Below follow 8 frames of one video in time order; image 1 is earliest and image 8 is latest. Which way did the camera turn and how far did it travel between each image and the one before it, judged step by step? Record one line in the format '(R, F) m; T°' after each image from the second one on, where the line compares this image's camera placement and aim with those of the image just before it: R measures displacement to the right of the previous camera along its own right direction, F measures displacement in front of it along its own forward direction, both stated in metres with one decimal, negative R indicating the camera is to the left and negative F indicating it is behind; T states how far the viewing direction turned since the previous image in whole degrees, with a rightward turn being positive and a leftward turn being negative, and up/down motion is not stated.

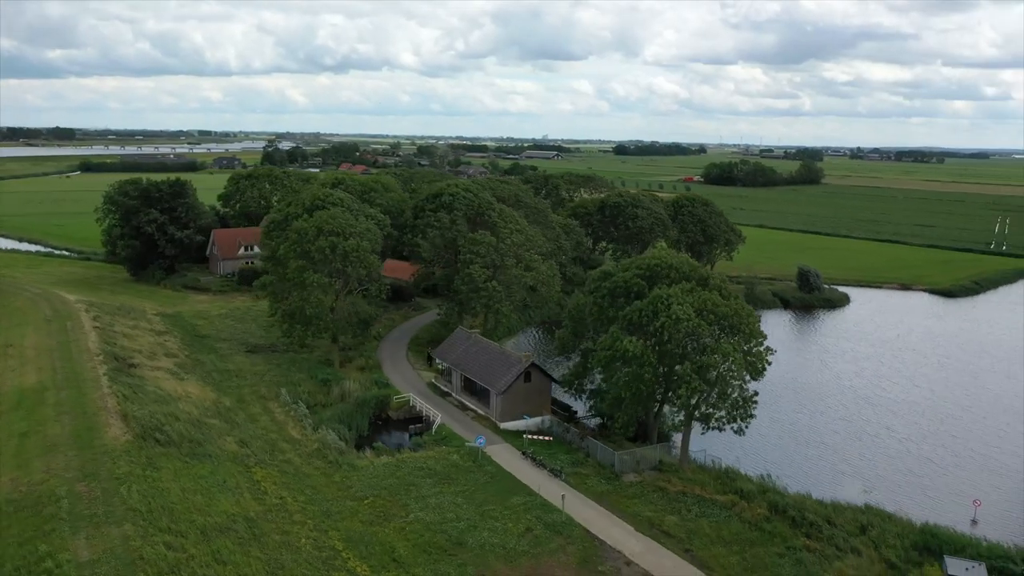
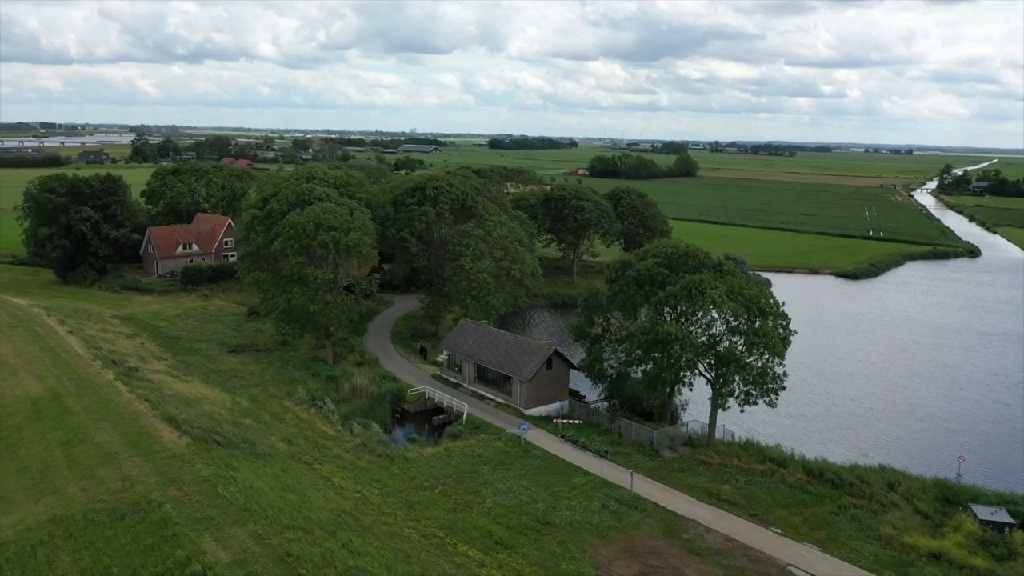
(-5.6, -0.4) m; +9°
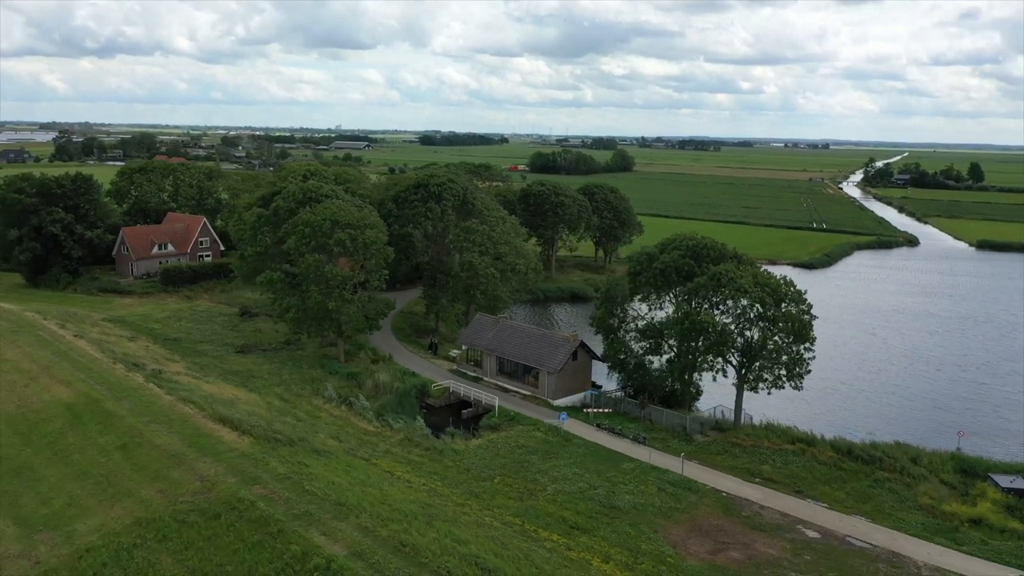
(-3.7, -0.4) m; +5°
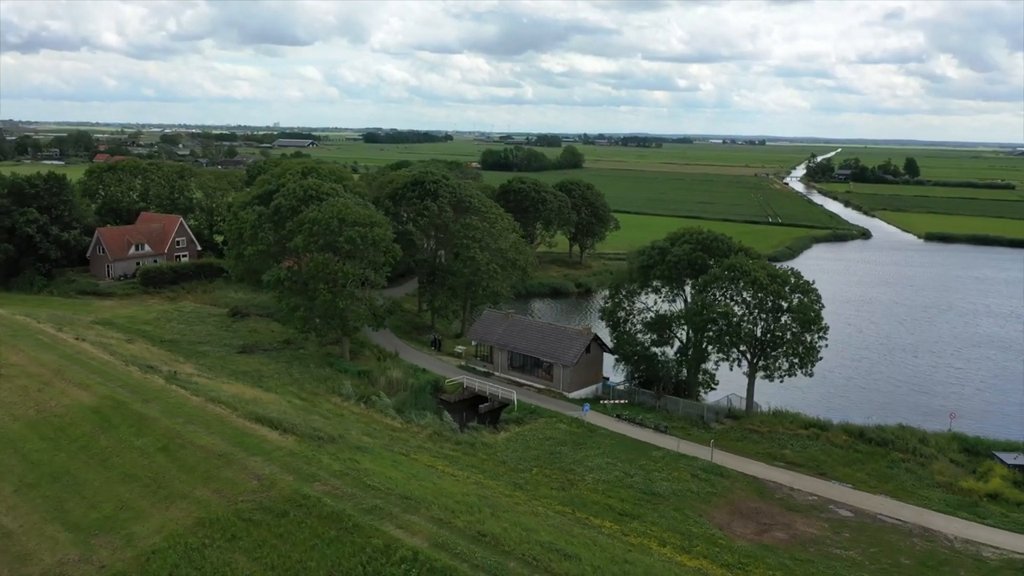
(-2.8, -0.3) m; +4°
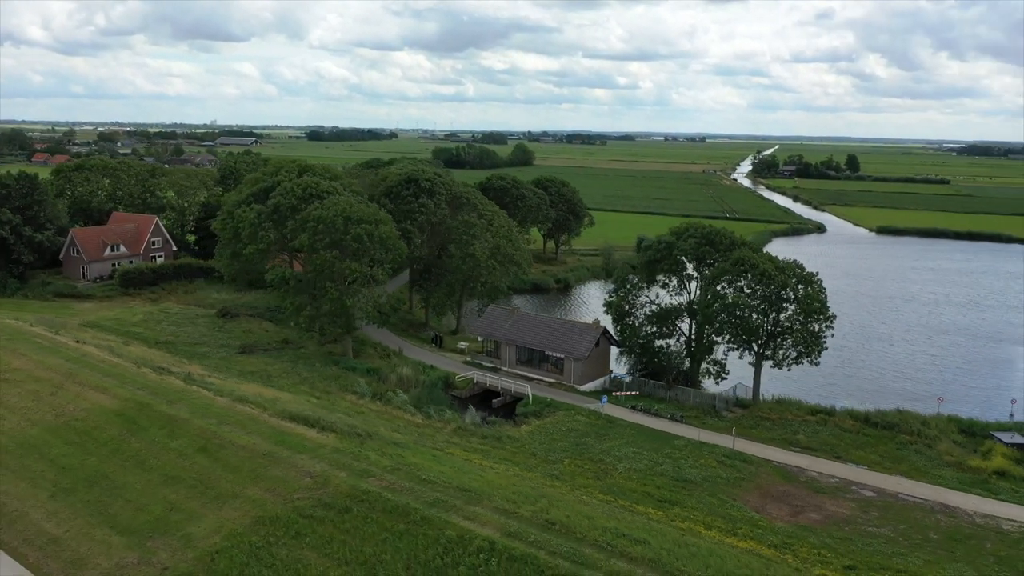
(-2.6, -0.3) m; +4°
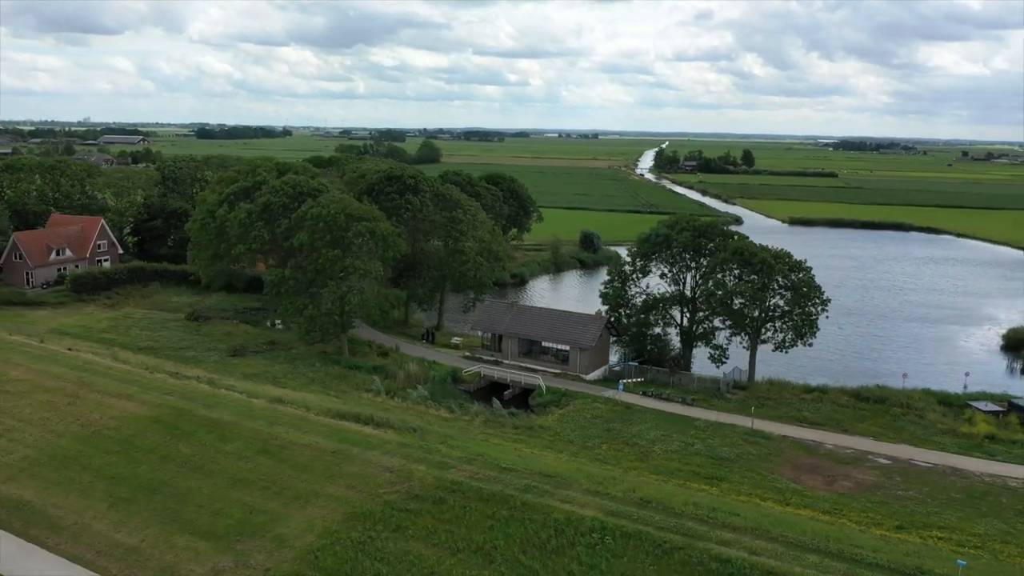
(-4.5, -0.4) m; +7°
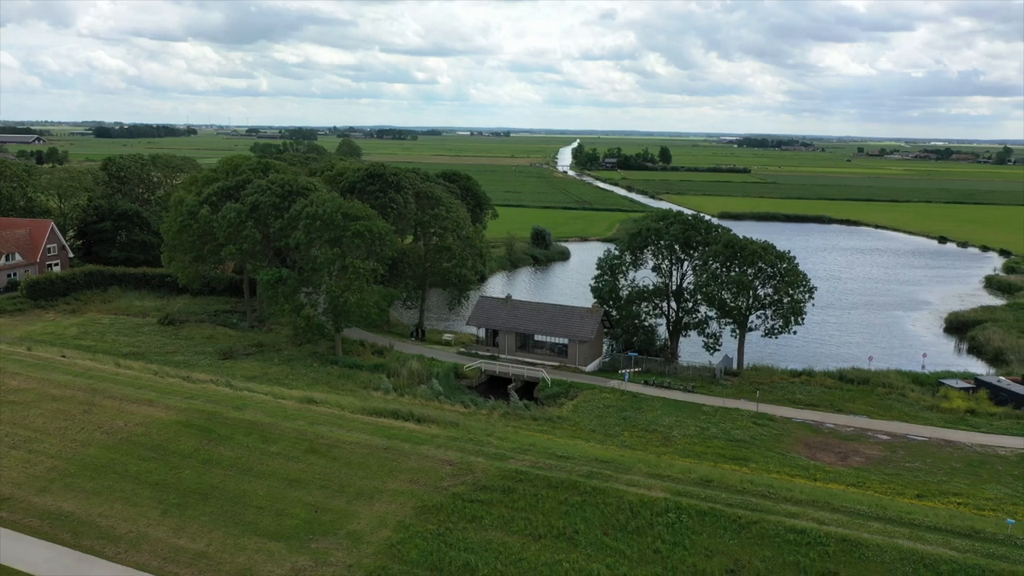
(-3.6, -0.4) m; +6°
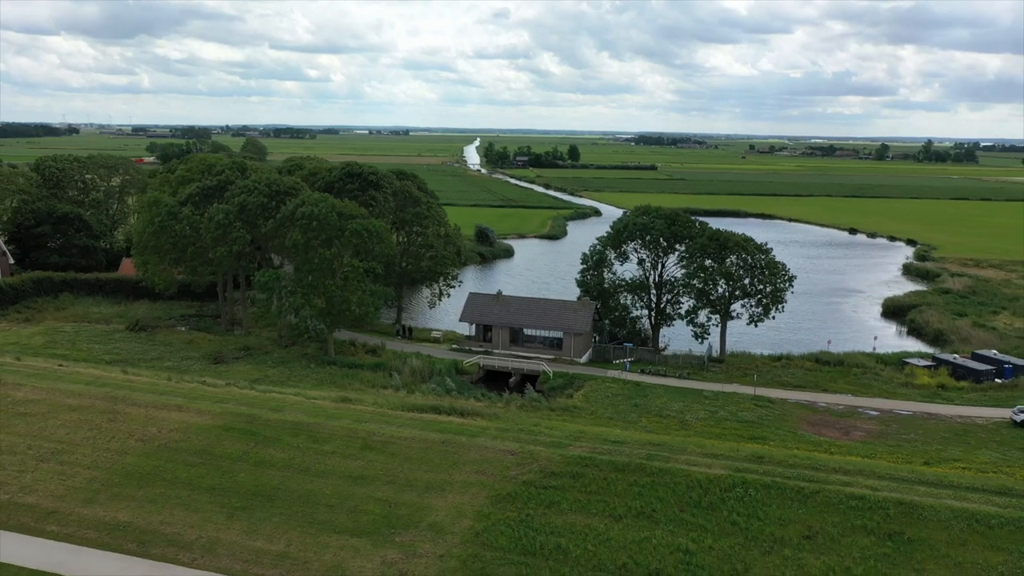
(-4.1, -0.4) m; +7°
